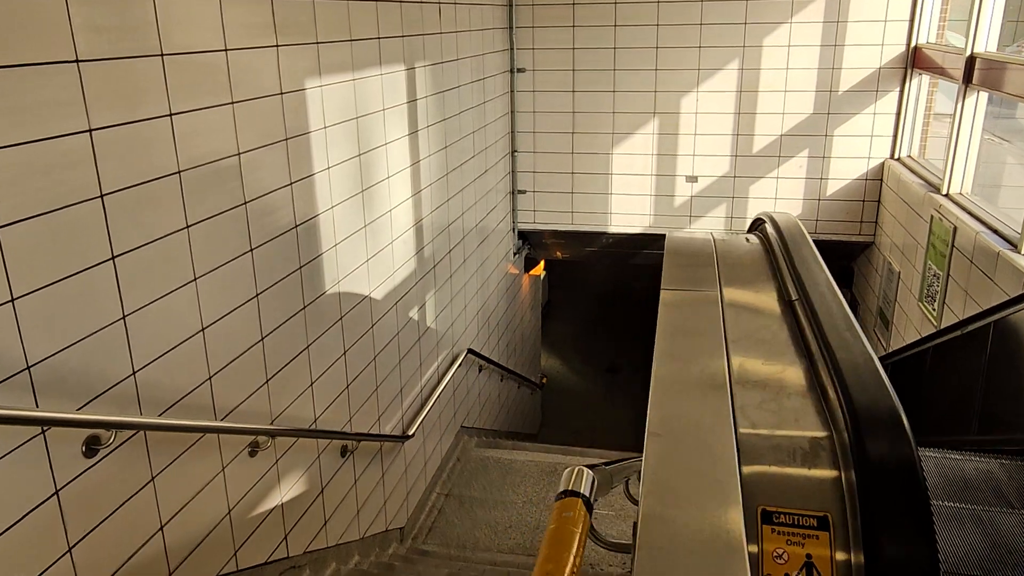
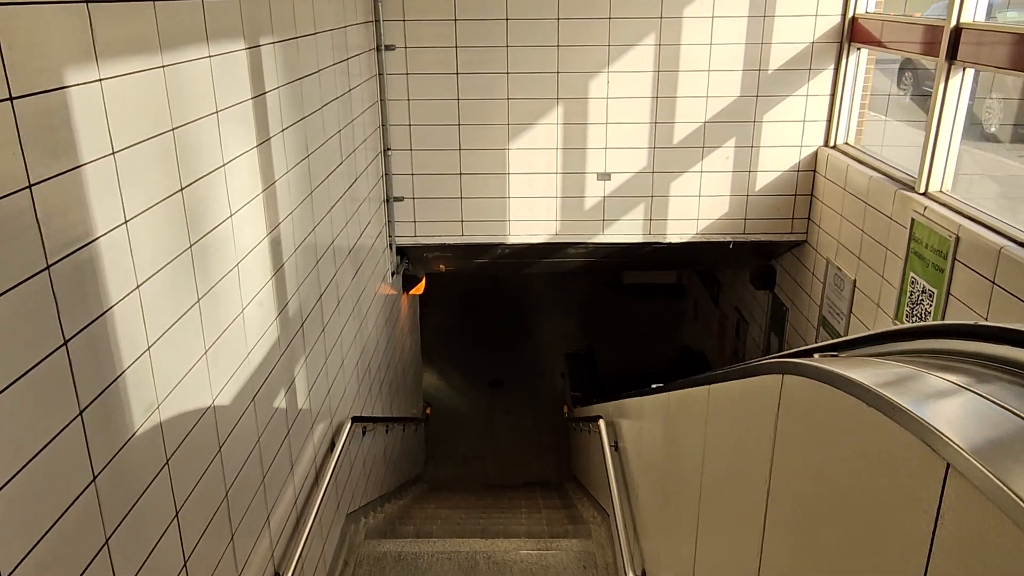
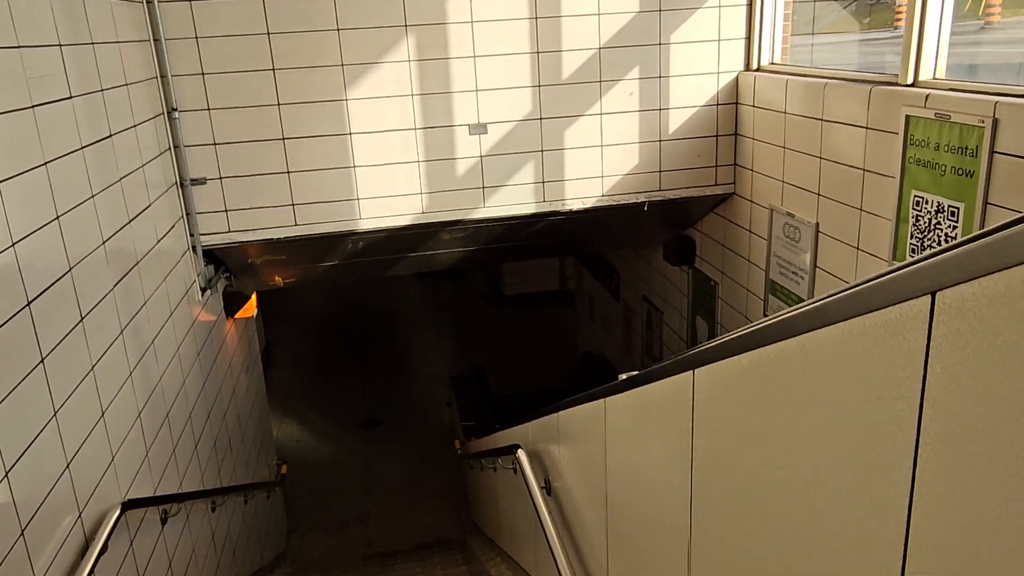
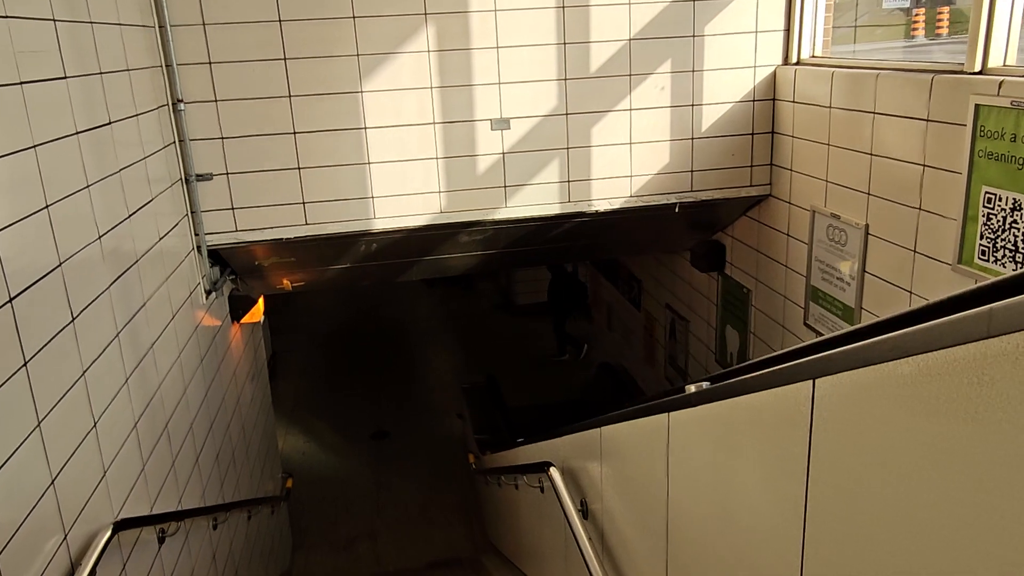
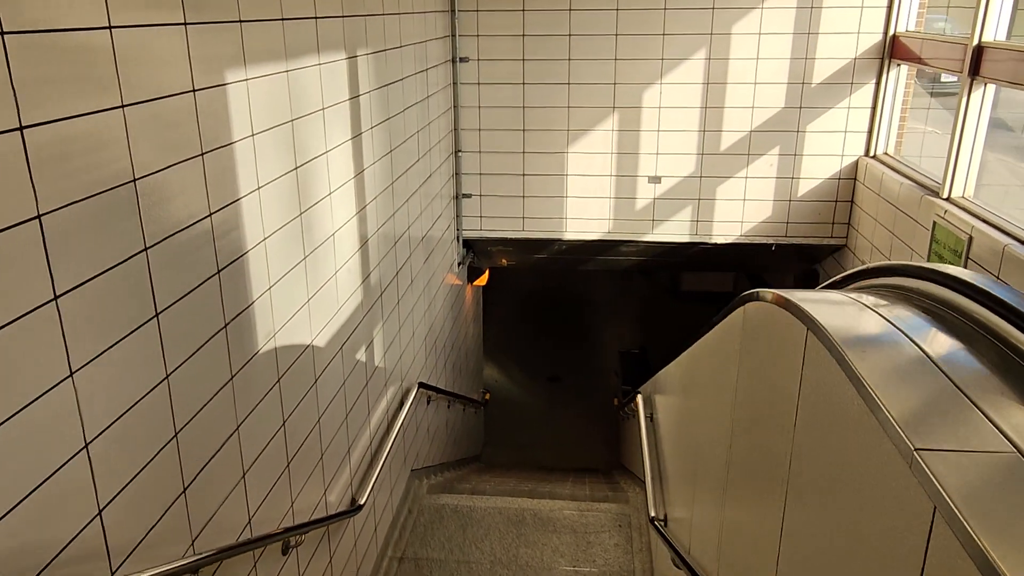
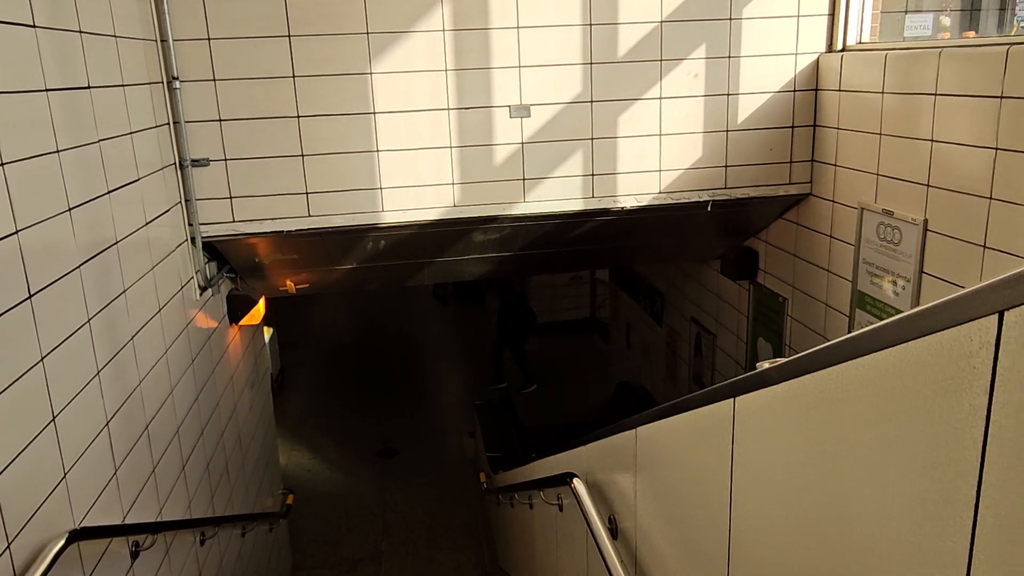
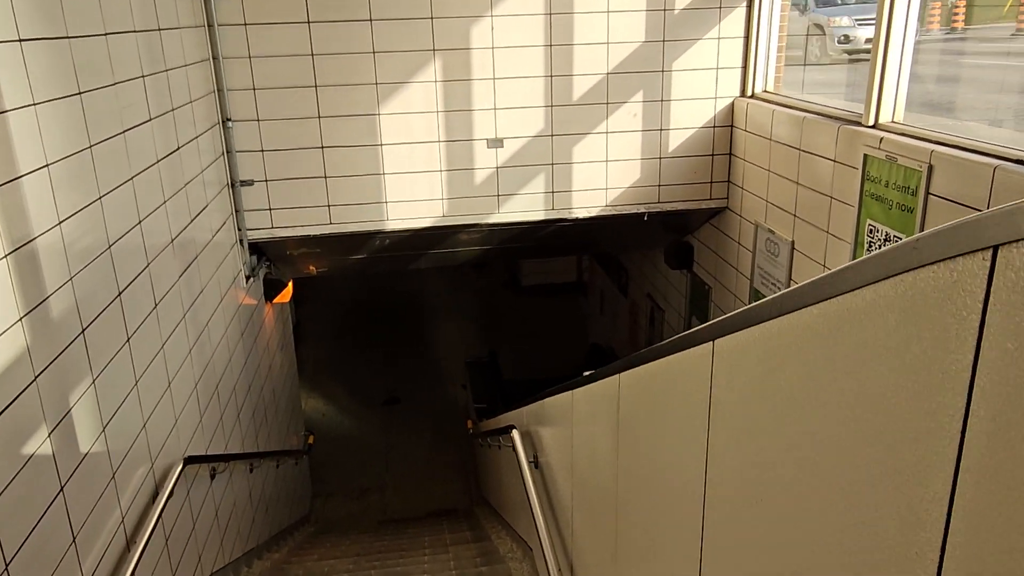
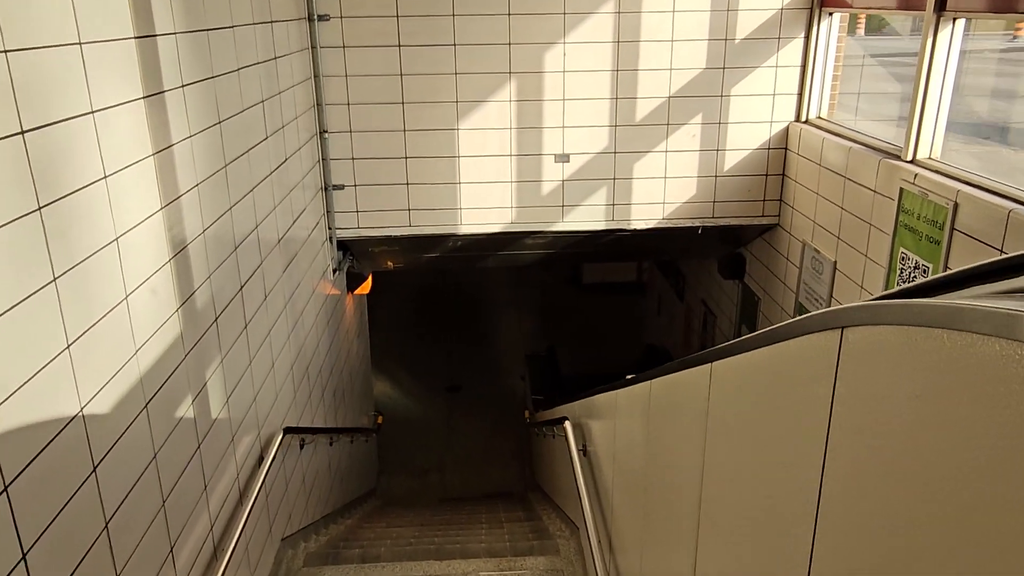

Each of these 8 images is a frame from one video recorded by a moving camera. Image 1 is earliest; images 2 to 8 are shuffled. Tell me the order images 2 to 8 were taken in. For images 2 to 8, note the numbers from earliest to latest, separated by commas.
5, 2, 8, 7, 3, 4, 6
